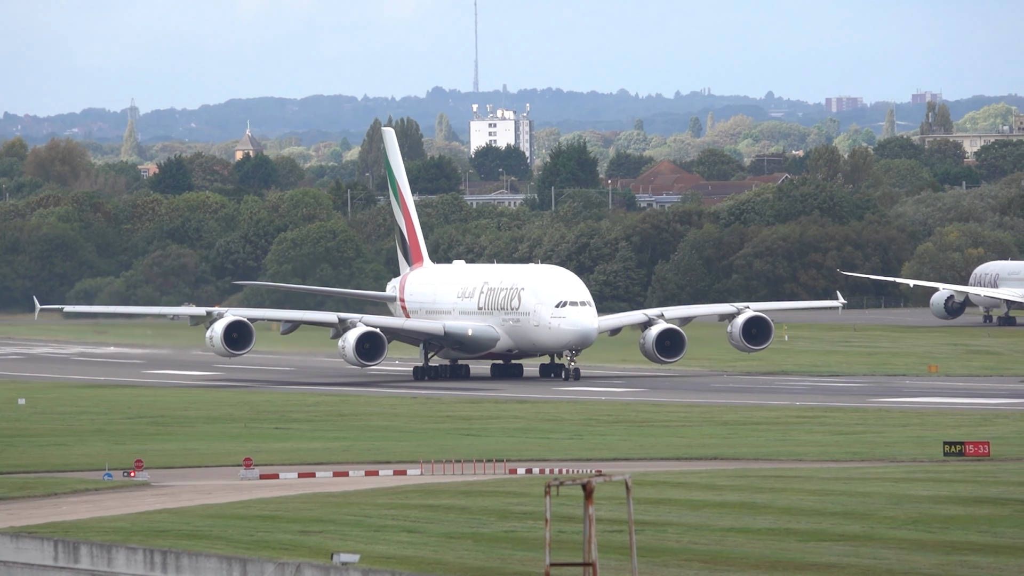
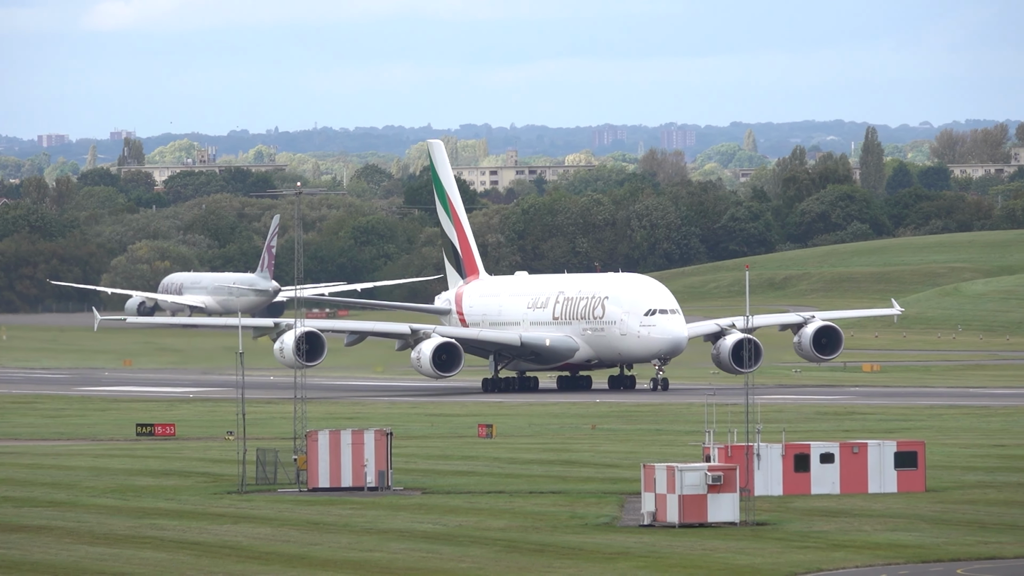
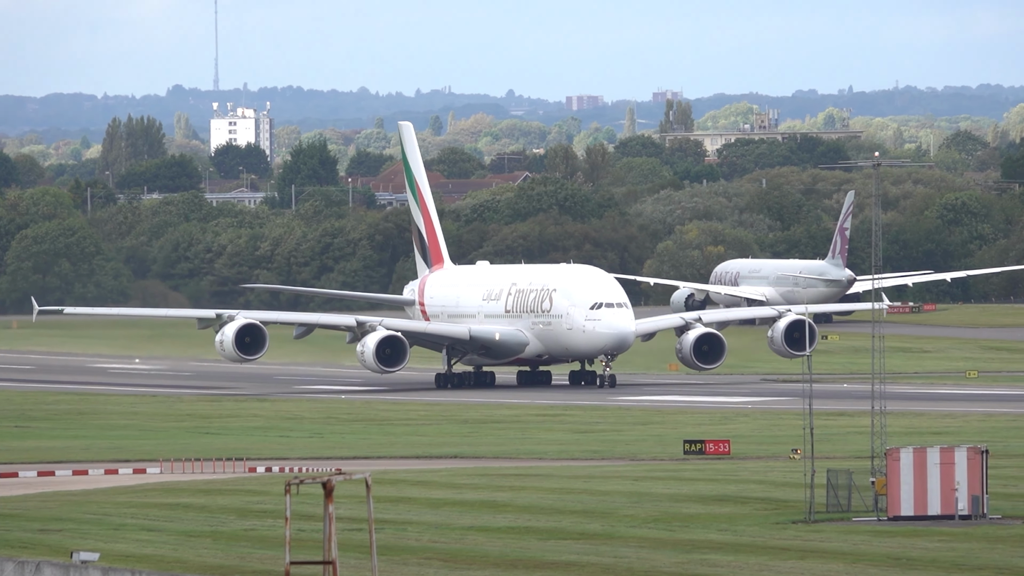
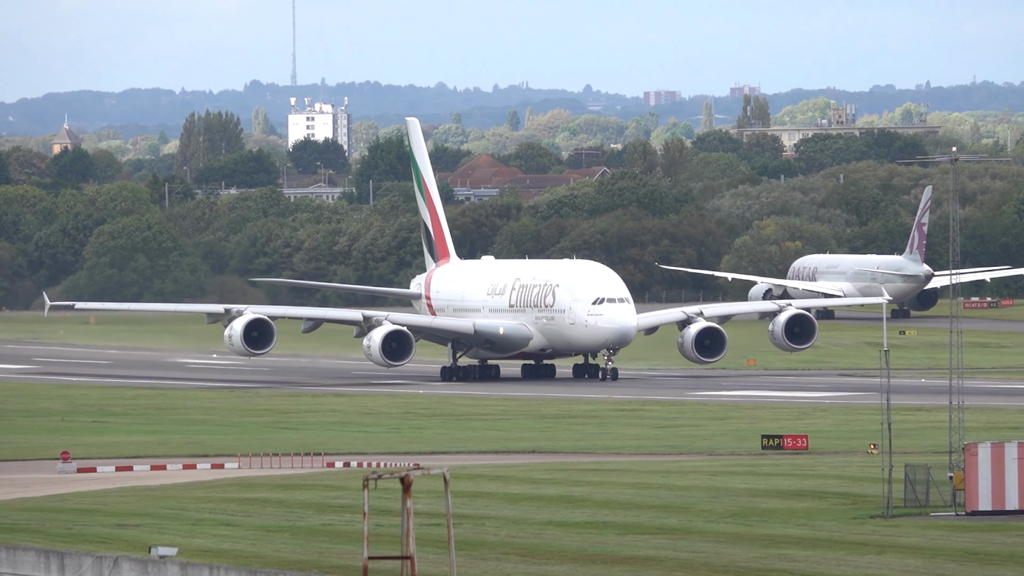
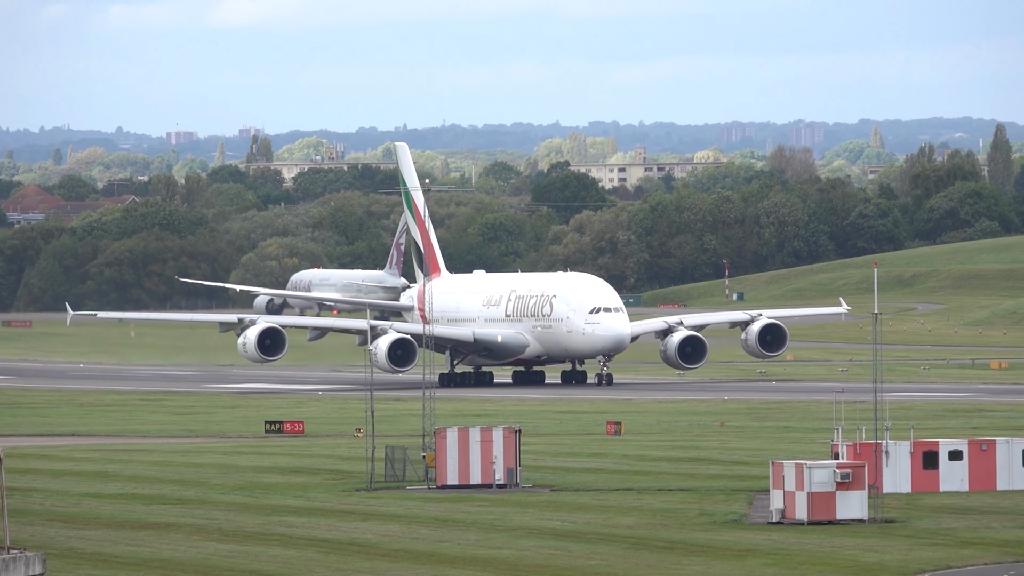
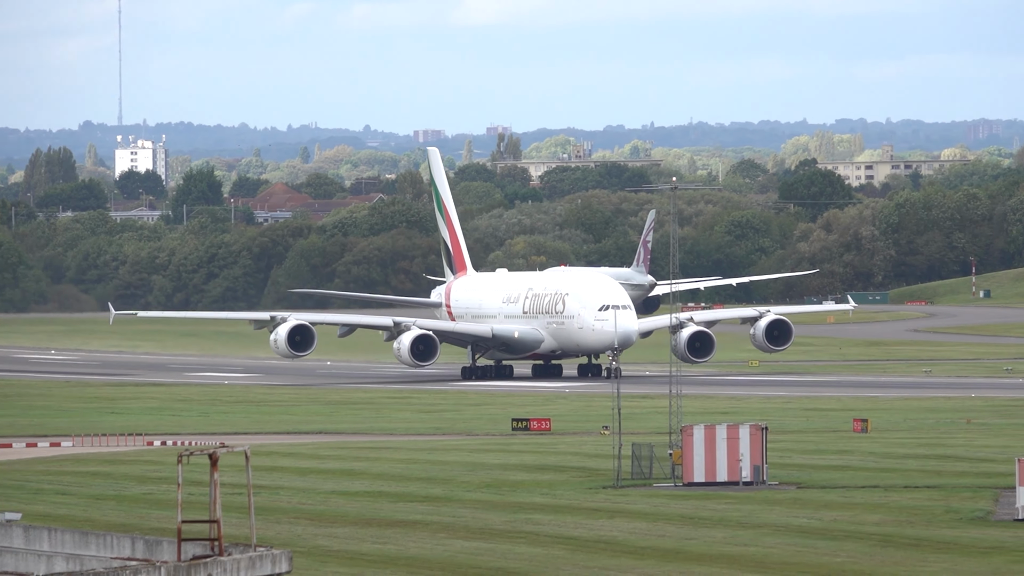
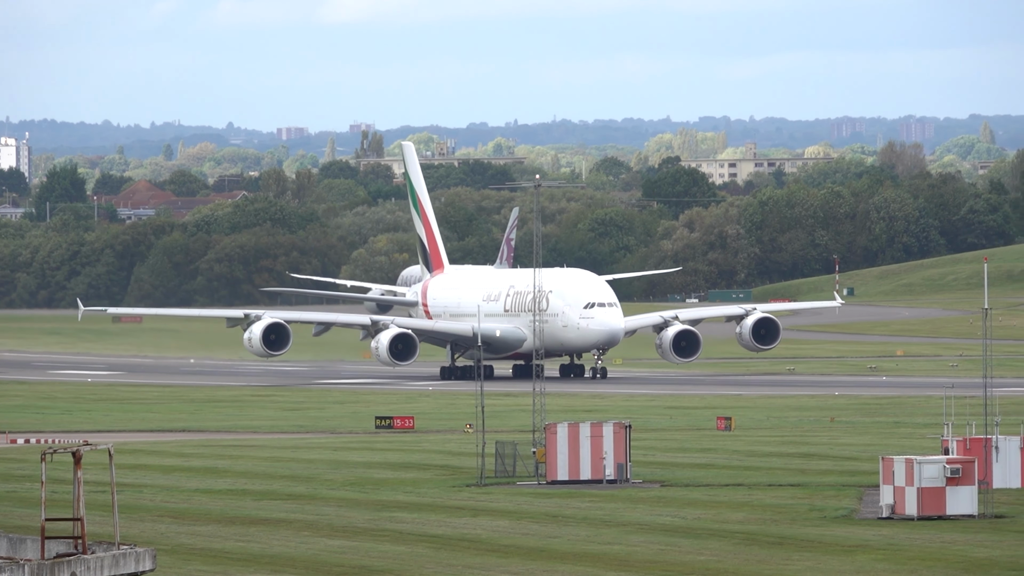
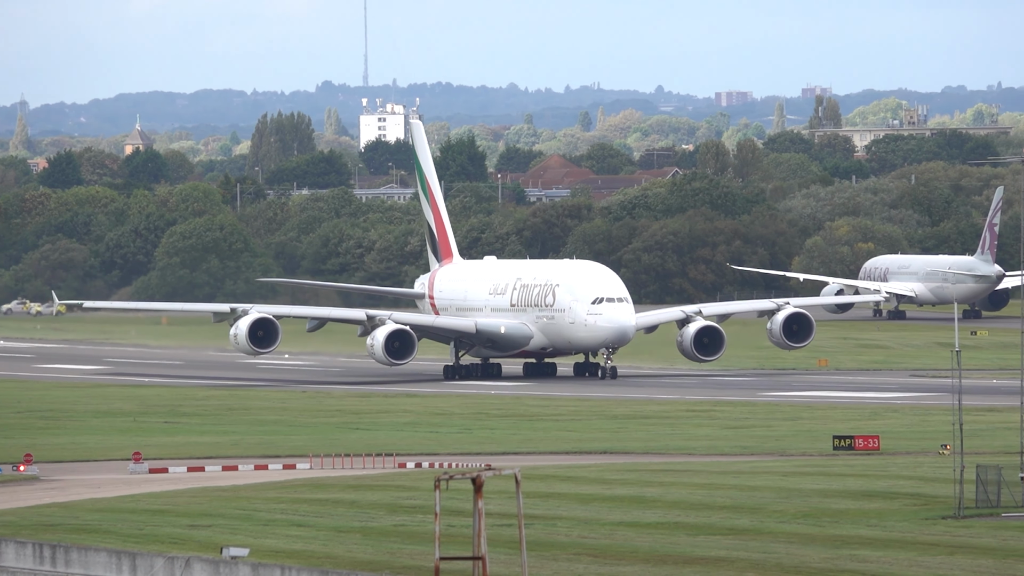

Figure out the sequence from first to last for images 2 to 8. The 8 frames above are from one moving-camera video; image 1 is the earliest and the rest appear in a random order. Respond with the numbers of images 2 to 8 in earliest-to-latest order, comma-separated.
8, 4, 3, 6, 7, 5, 2
